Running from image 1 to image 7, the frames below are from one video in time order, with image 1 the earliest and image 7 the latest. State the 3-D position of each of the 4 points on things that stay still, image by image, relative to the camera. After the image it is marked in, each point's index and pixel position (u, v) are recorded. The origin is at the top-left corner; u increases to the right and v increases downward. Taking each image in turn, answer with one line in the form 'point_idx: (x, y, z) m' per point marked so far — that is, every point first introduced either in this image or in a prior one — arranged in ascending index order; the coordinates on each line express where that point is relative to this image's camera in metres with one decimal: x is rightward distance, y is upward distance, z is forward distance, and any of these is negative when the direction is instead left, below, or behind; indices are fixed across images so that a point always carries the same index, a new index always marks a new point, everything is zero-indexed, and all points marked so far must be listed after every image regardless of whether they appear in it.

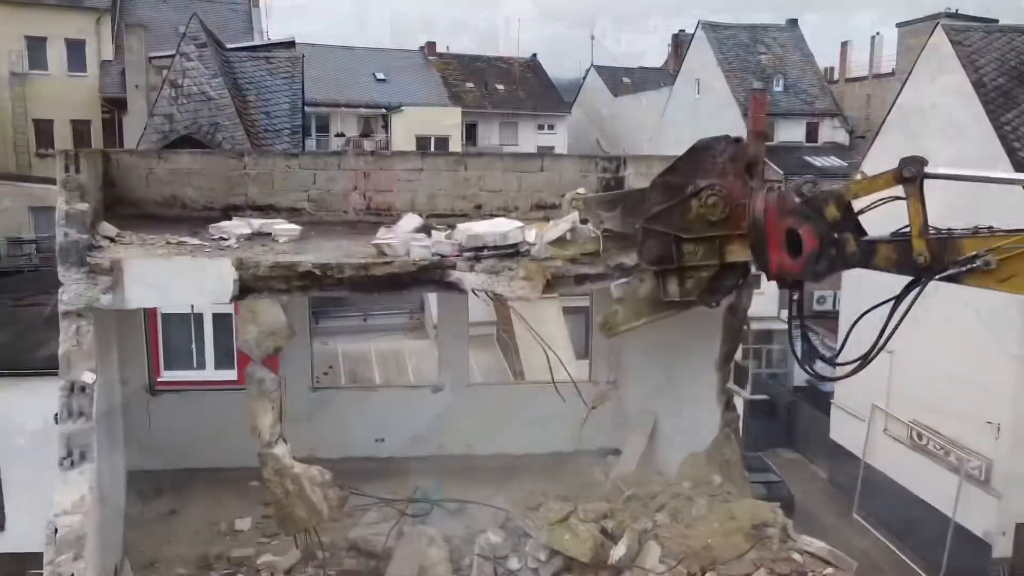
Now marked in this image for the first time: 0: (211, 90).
0: (-3.7, +2.4, +10.8) m
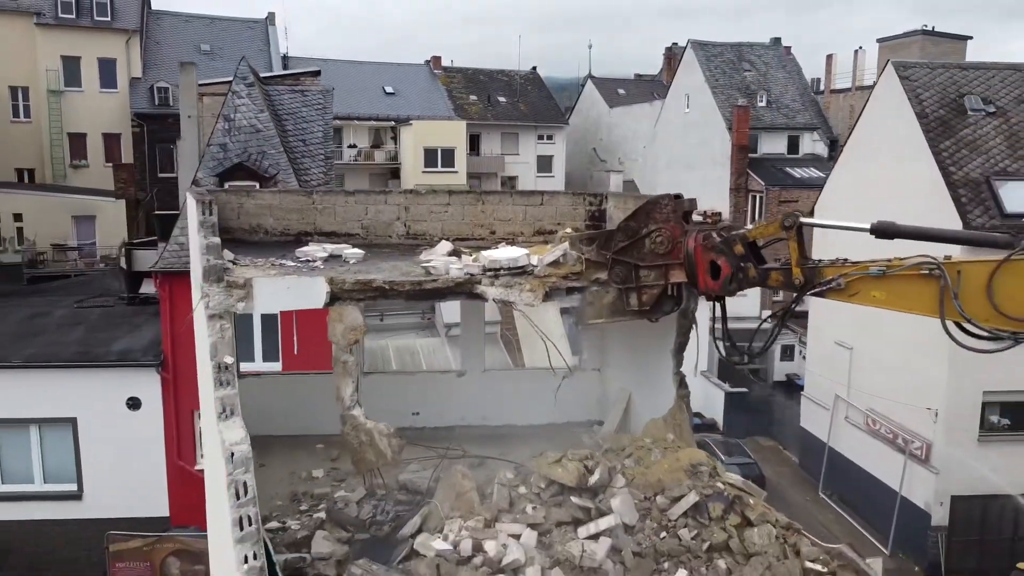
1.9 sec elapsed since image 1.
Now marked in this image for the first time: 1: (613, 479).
0: (-3.6, +2.4, +12.5) m
1: (+0.7, -1.3, +6.0) m
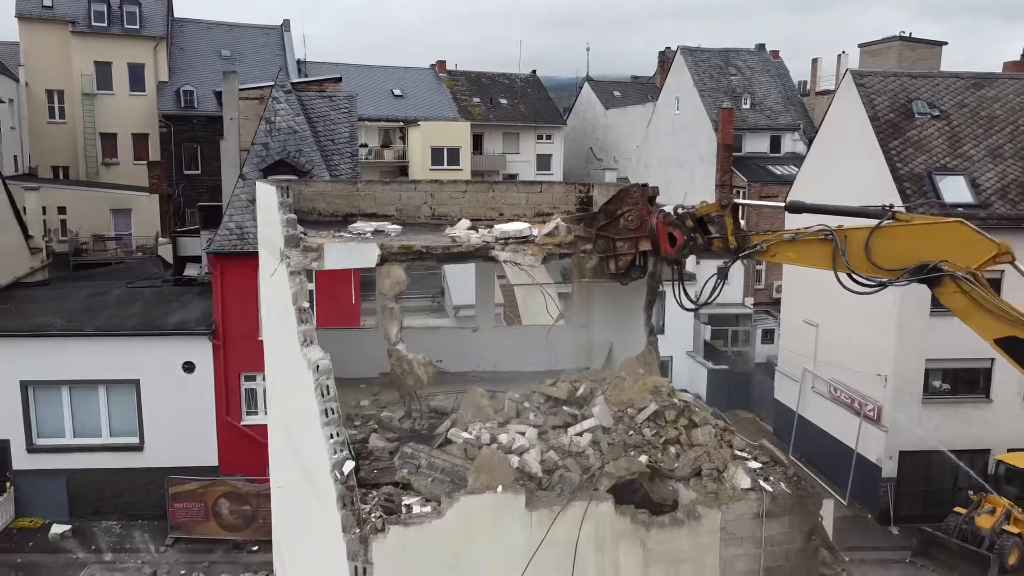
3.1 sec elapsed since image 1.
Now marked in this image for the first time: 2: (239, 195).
0: (-3.6, +2.7, +14.4) m
1: (+0.7, -1.0, +7.9) m
2: (-4.4, +1.5, +13.9) m
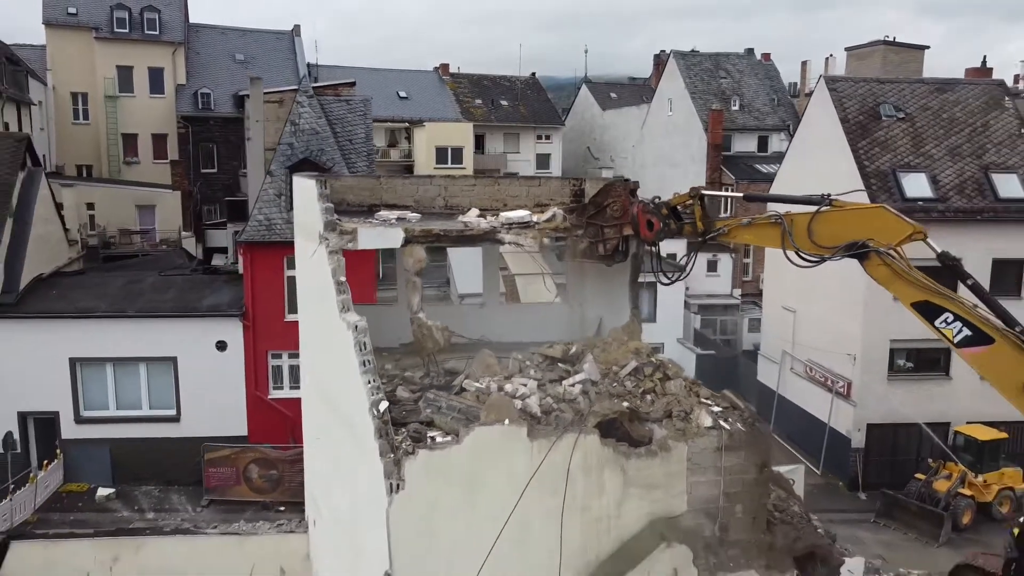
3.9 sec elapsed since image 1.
0: (-3.6, +2.9, +15.8) m
1: (+0.8, -0.7, +9.3) m
2: (-4.3, +1.8, +15.4) m
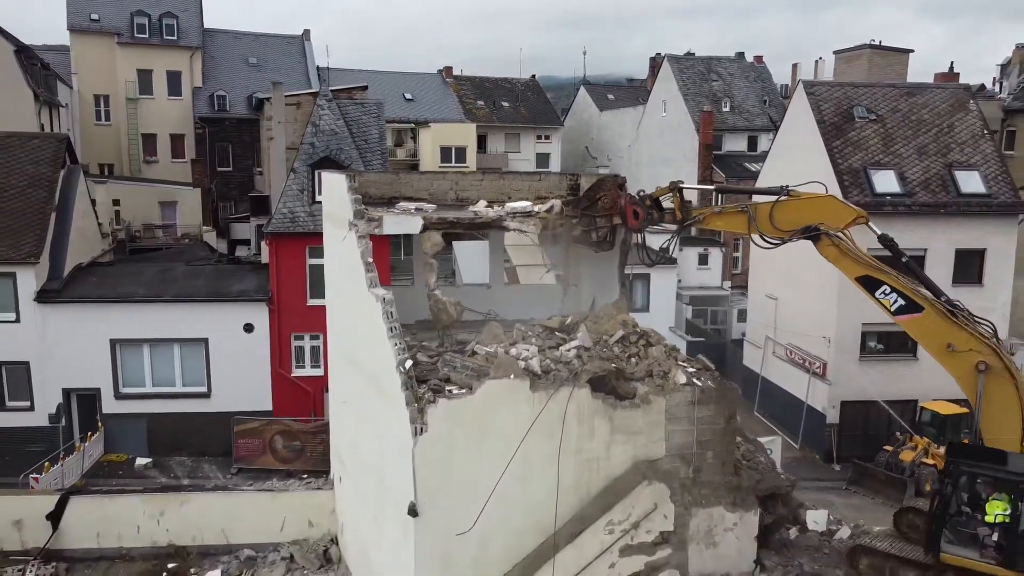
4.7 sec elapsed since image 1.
0: (-3.5, +3.2, +17.2) m
1: (+0.8, -0.5, +10.7) m
2: (-4.3, +2.0, +16.8) m
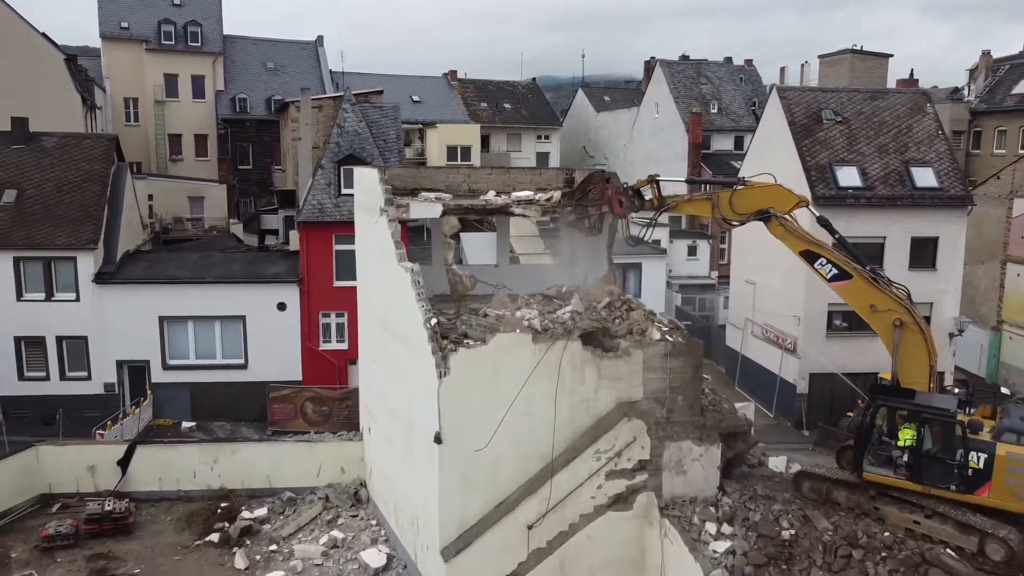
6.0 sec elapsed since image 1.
0: (-3.4, +3.5, +19.3) m
1: (+0.9, -0.1, +12.8) m
2: (-4.2, +2.4, +18.8) m
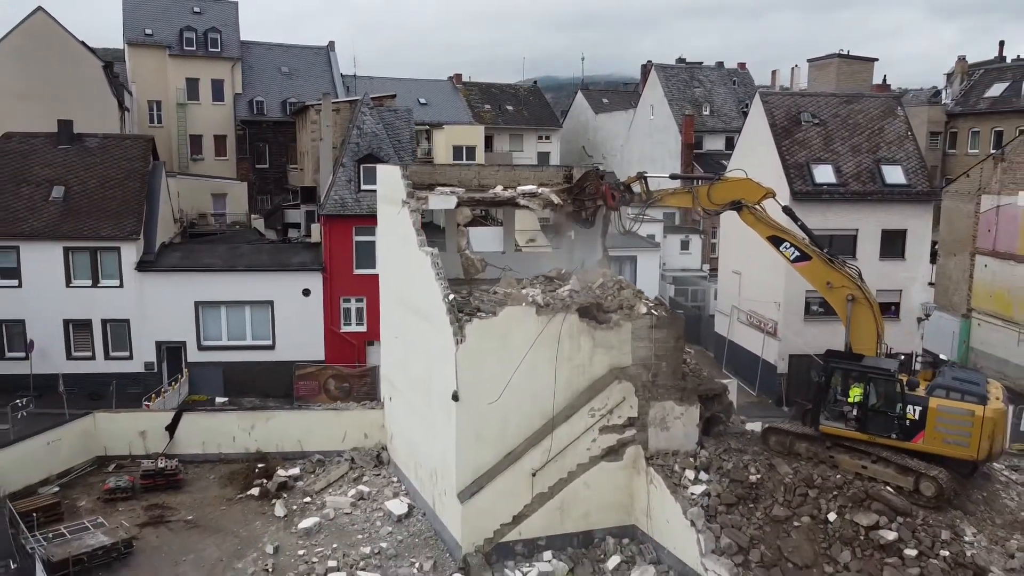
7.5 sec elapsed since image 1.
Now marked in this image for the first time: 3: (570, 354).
0: (-3.3, +3.8, +21.1) m
1: (+1.0, +0.2, +14.6) m
2: (-4.1, +2.7, +20.6) m
3: (+0.9, -1.0, +13.0) m
